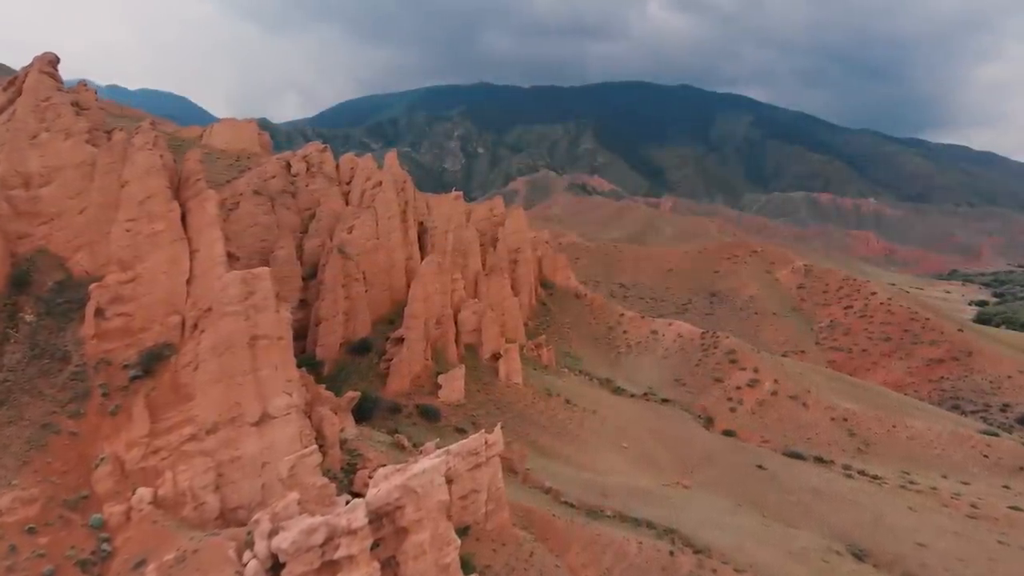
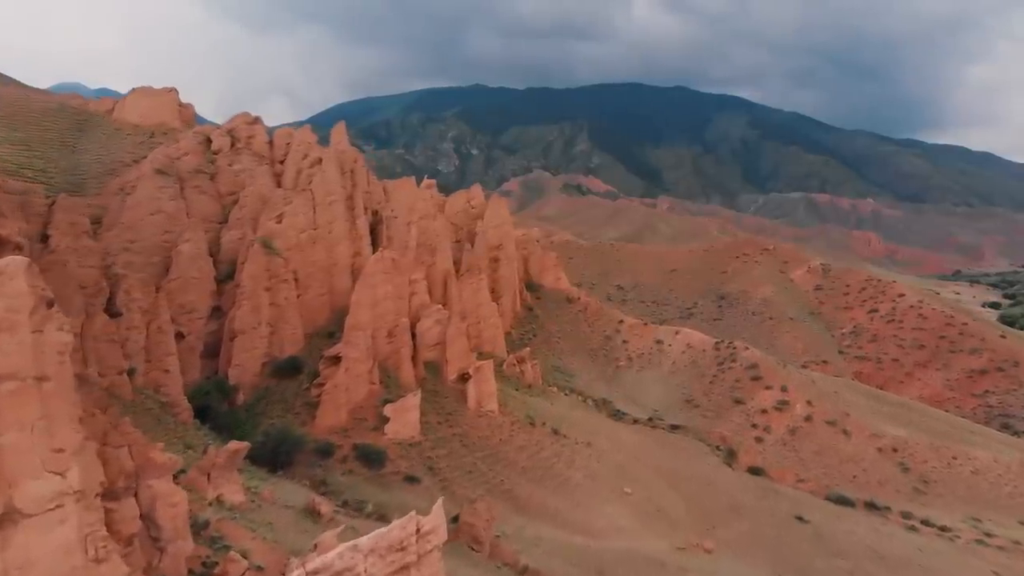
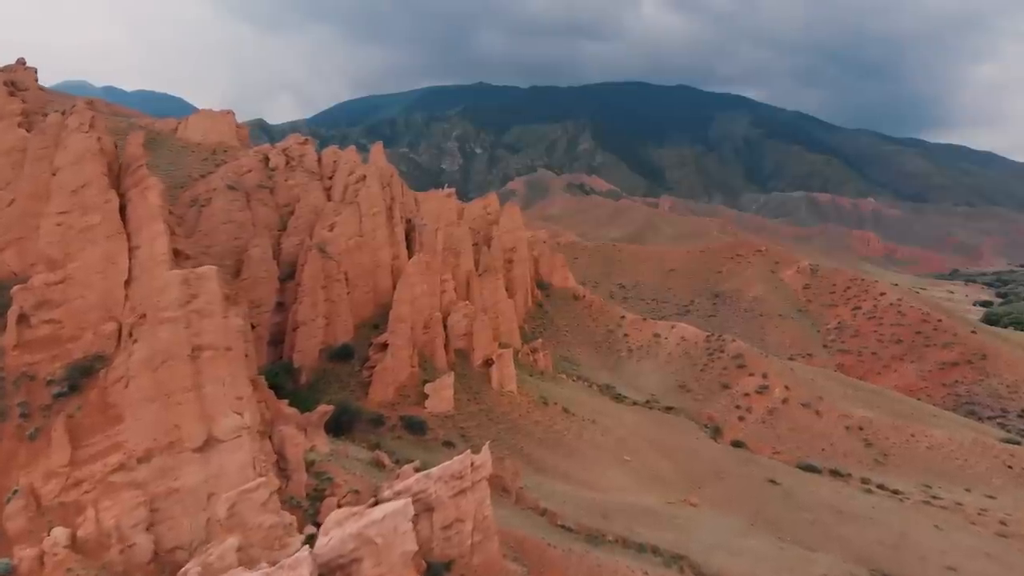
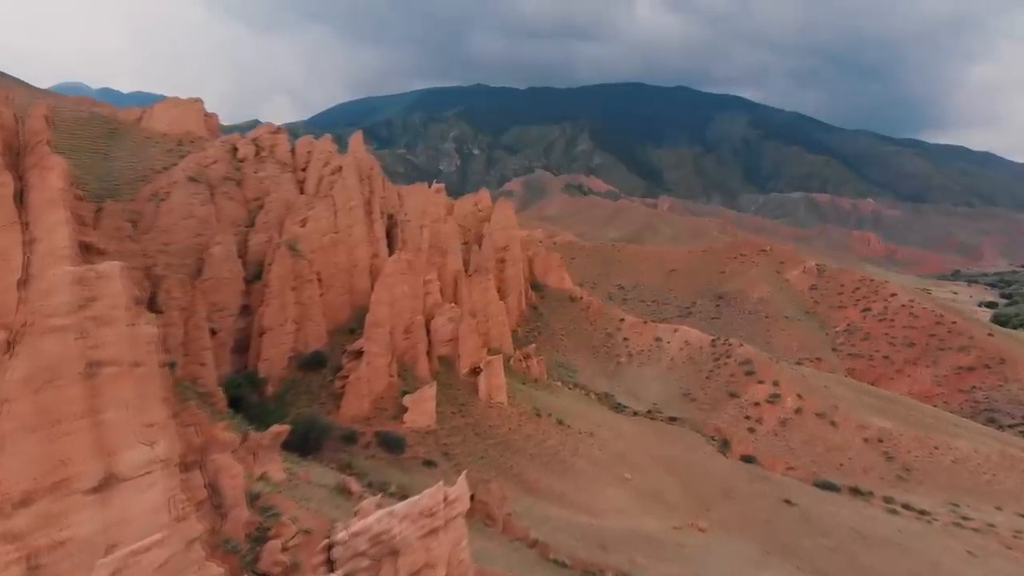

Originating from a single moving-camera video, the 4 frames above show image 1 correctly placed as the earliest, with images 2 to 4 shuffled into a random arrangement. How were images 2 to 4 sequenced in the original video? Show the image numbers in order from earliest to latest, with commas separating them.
3, 4, 2
